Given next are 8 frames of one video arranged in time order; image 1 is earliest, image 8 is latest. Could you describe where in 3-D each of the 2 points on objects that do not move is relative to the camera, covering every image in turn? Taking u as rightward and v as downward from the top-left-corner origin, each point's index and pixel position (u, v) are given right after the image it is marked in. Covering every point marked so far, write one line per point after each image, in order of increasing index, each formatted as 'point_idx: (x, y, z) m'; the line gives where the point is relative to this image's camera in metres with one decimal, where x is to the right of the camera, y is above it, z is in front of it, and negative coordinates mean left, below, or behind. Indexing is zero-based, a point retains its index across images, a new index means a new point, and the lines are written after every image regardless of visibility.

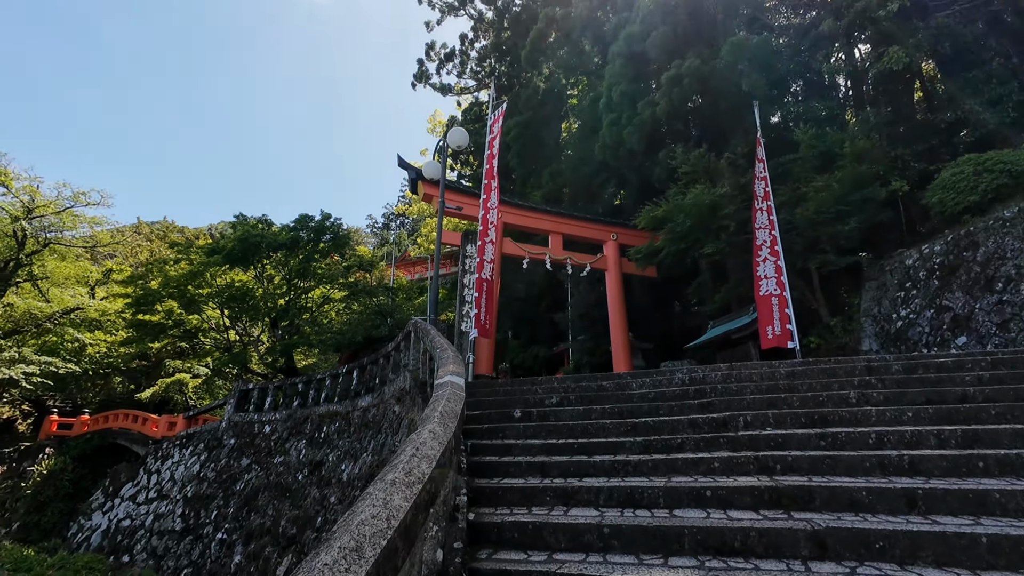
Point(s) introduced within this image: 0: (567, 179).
0: (+1.8, +3.4, +15.1) m
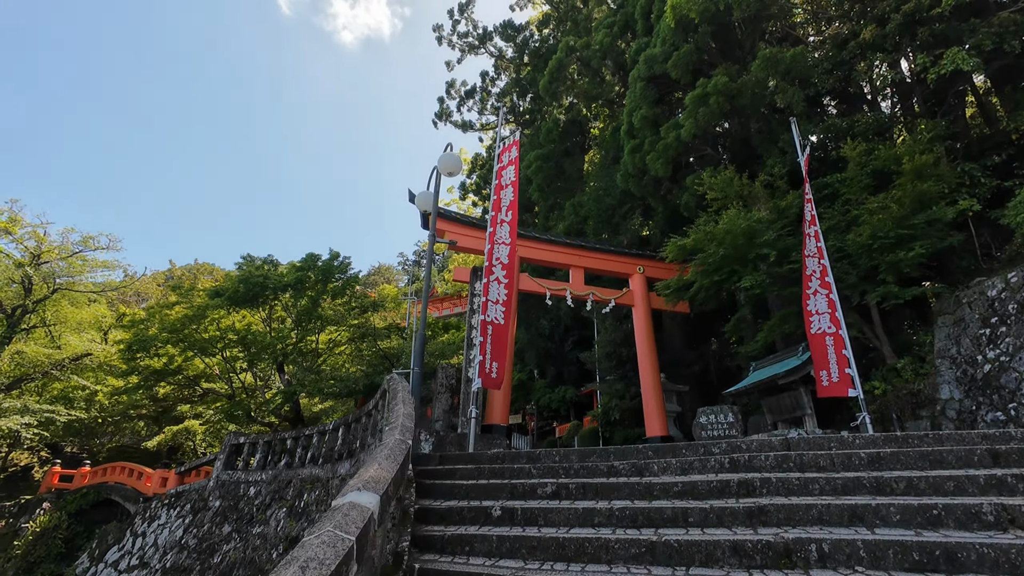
0: (+2.4, +2.3, +14.4) m
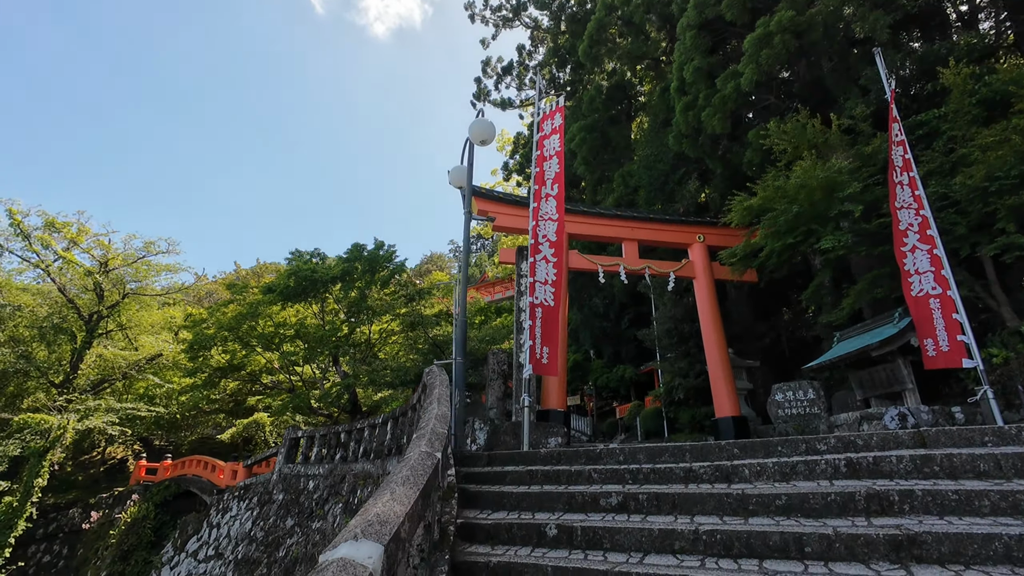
0: (+3.6, +3.0, +13.4) m
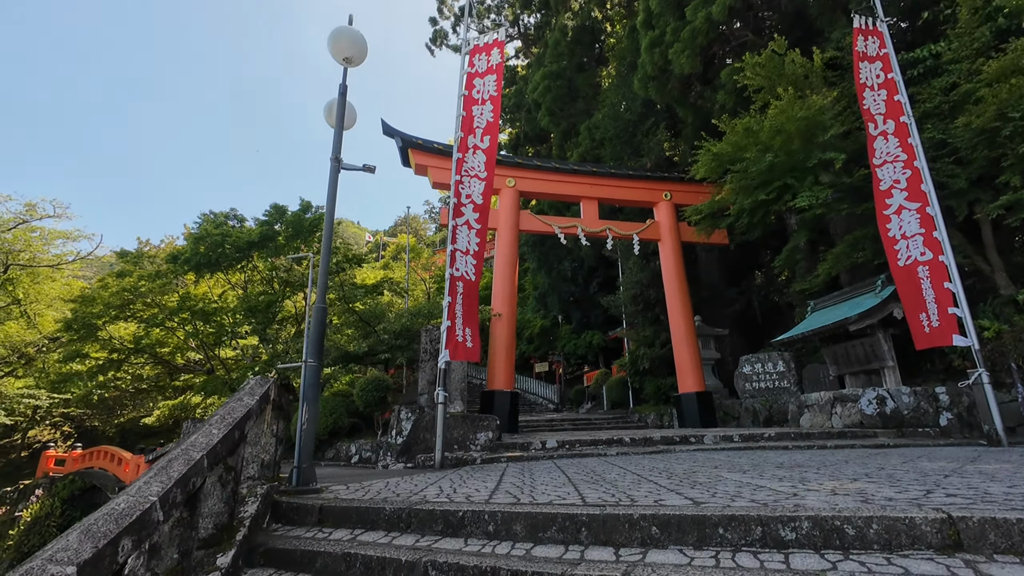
0: (+2.4, +4.0, +12.1) m
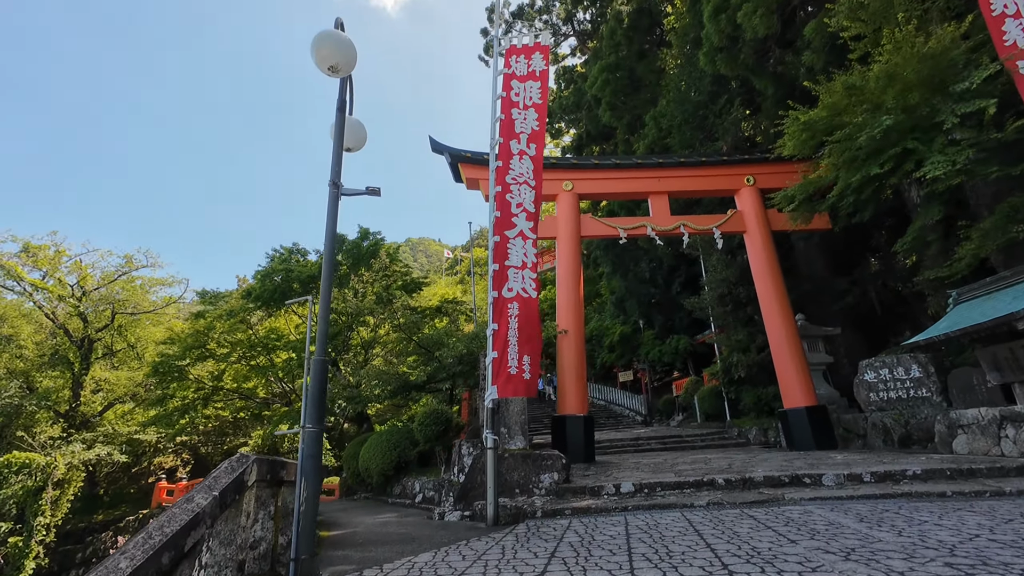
0: (+3.7, +3.9, +11.0) m
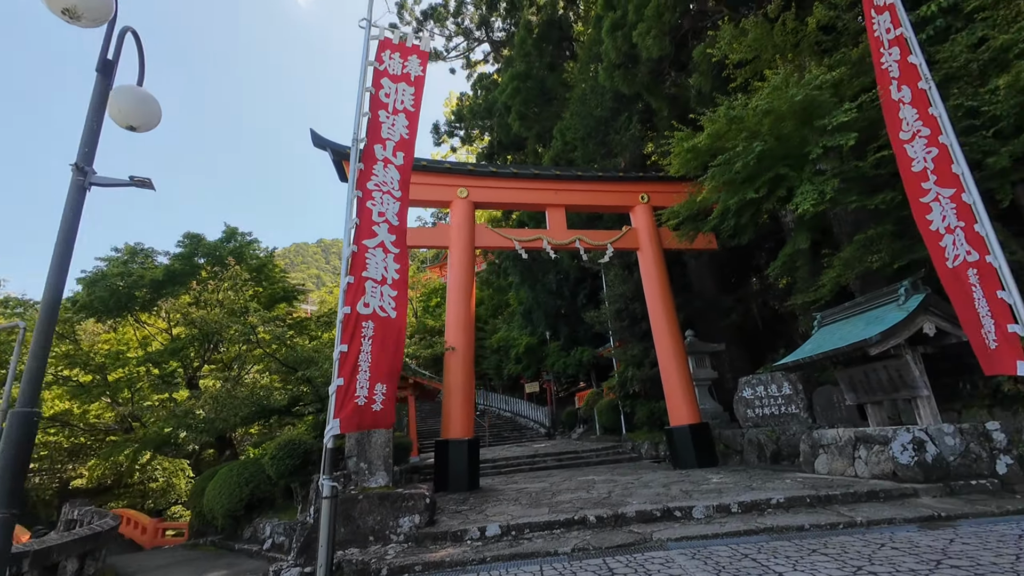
0: (+1.5, +3.6, +10.9) m
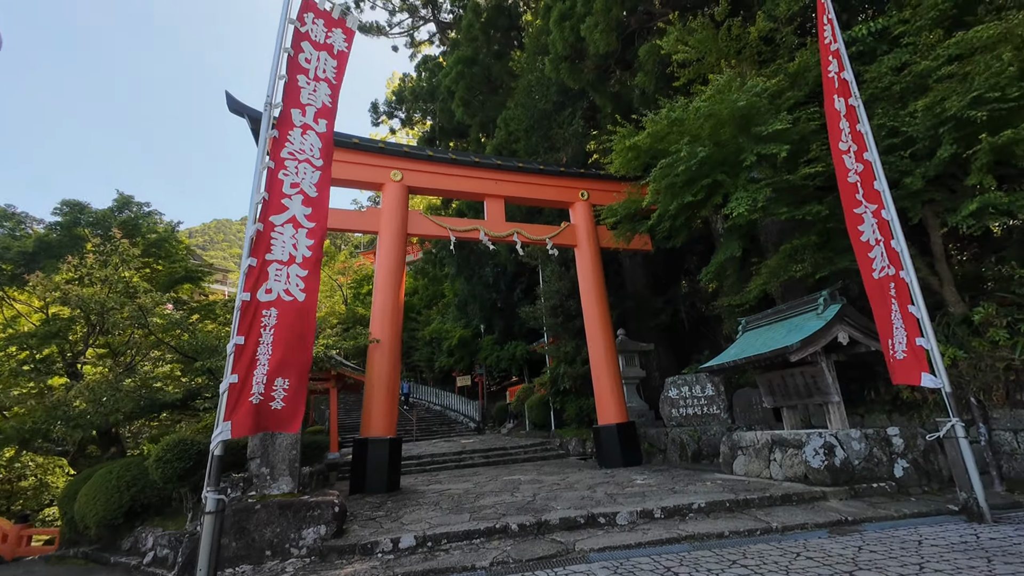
0: (+0.2, +3.7, +10.7) m
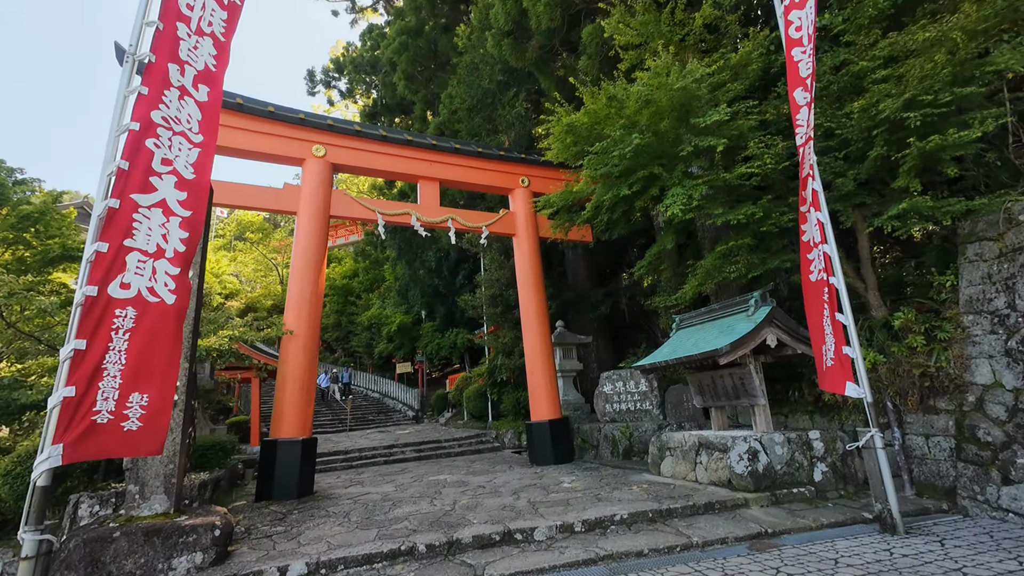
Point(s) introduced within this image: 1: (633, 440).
0: (-1.1, +4.0, +10.1) m
1: (+1.8, -2.3, +7.3) m
